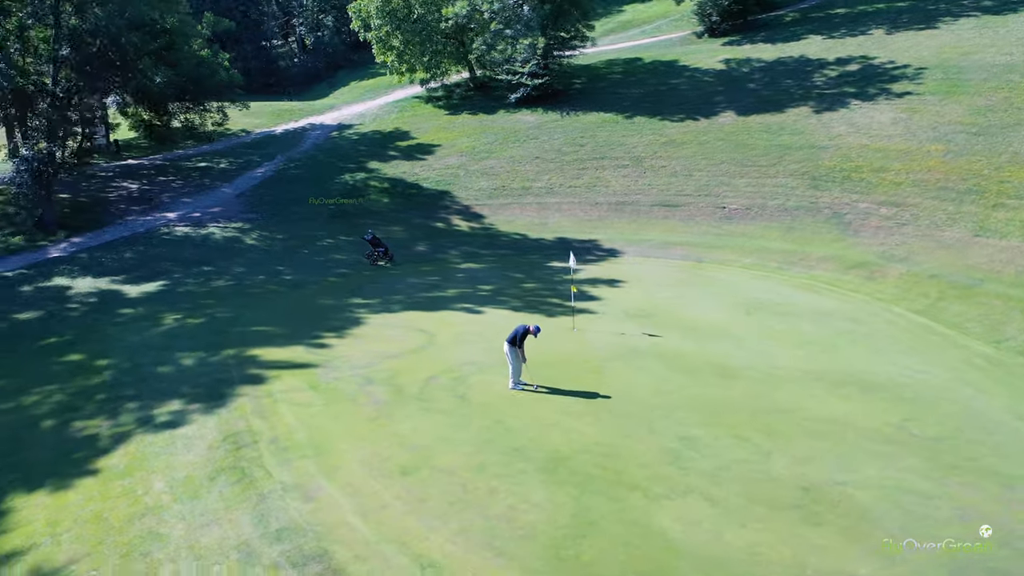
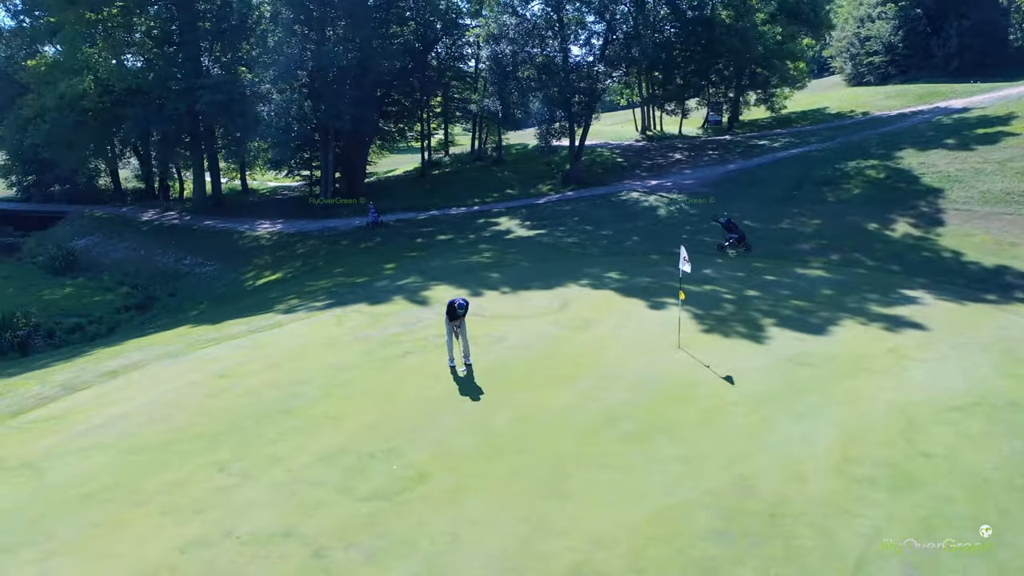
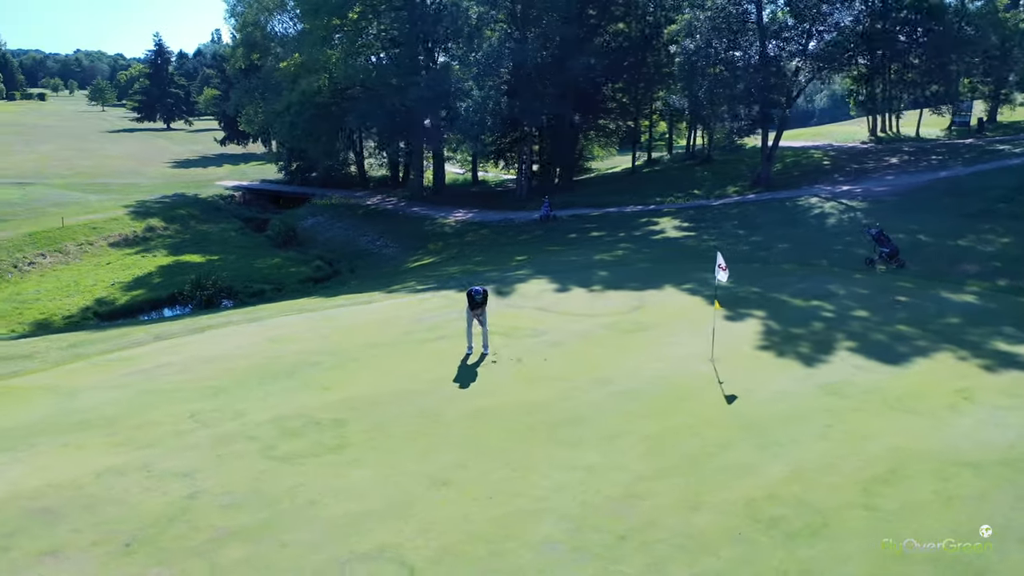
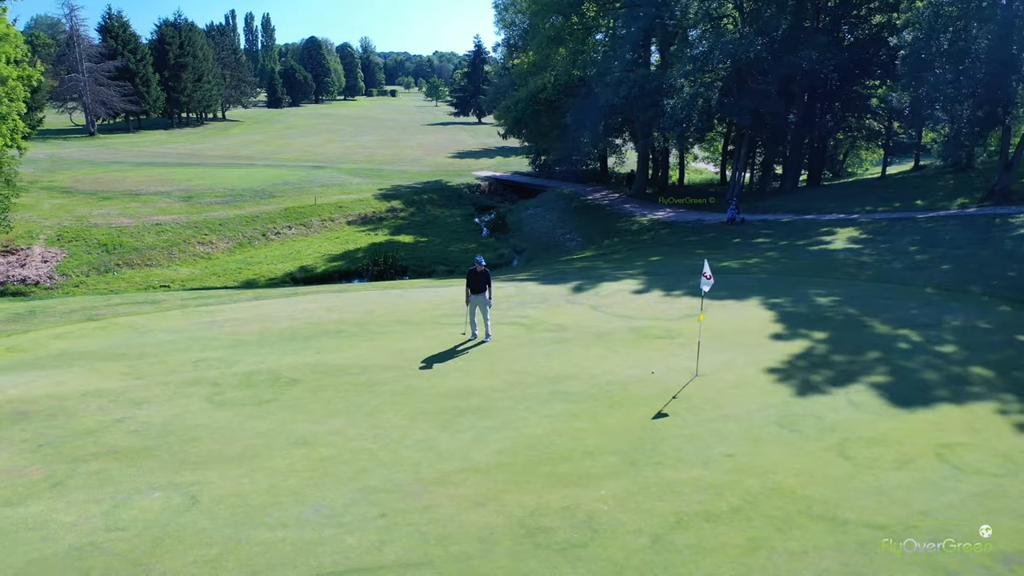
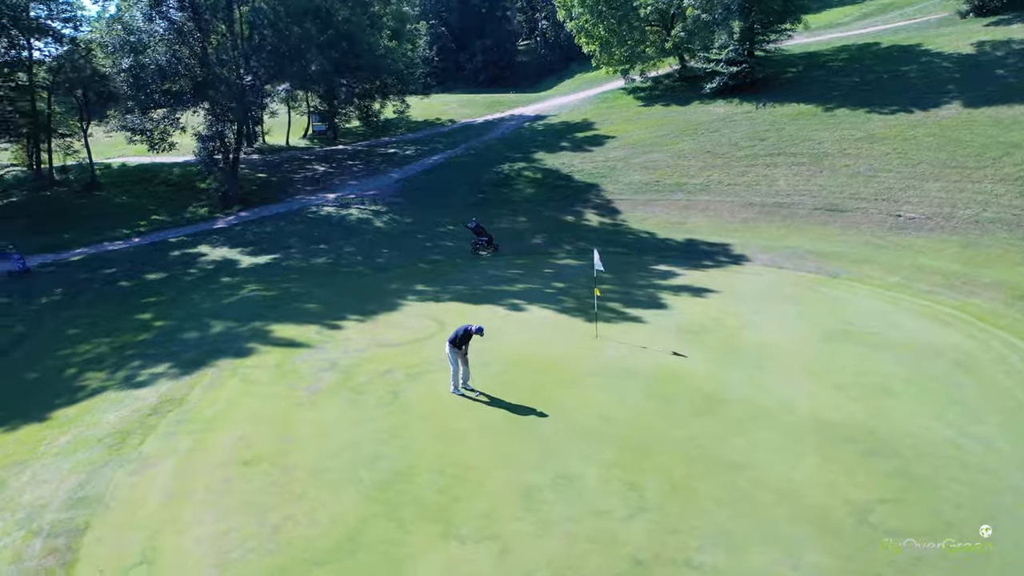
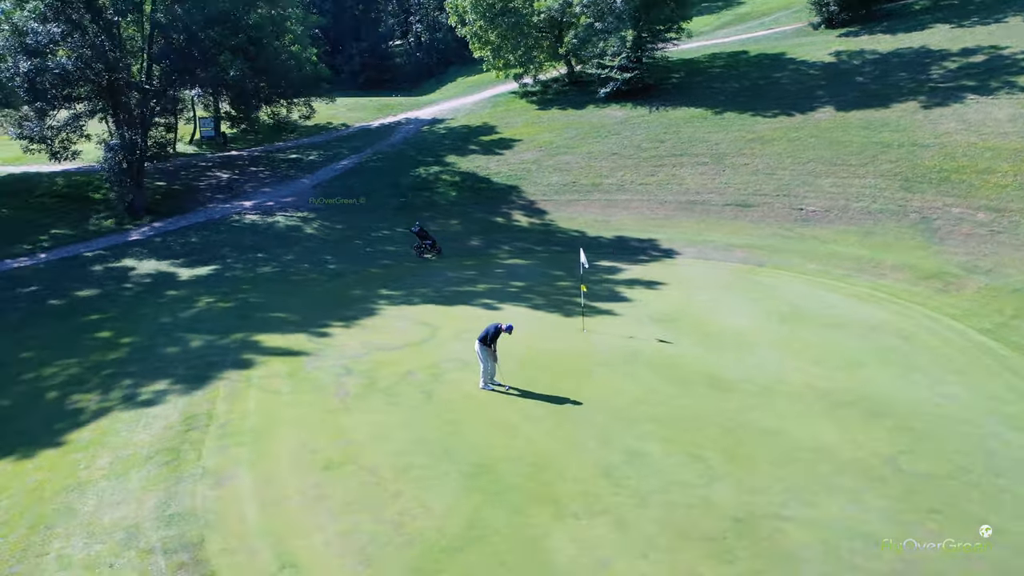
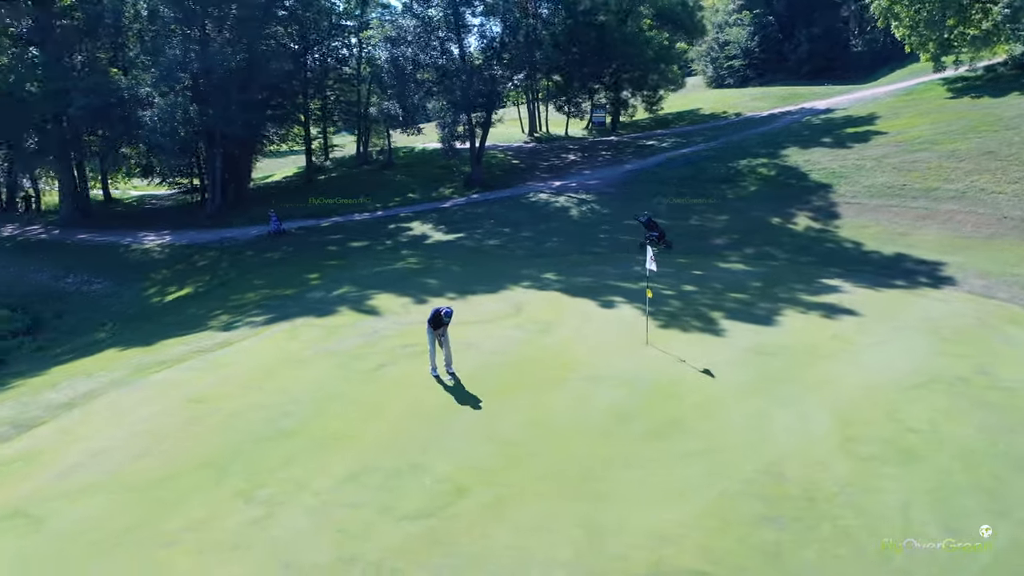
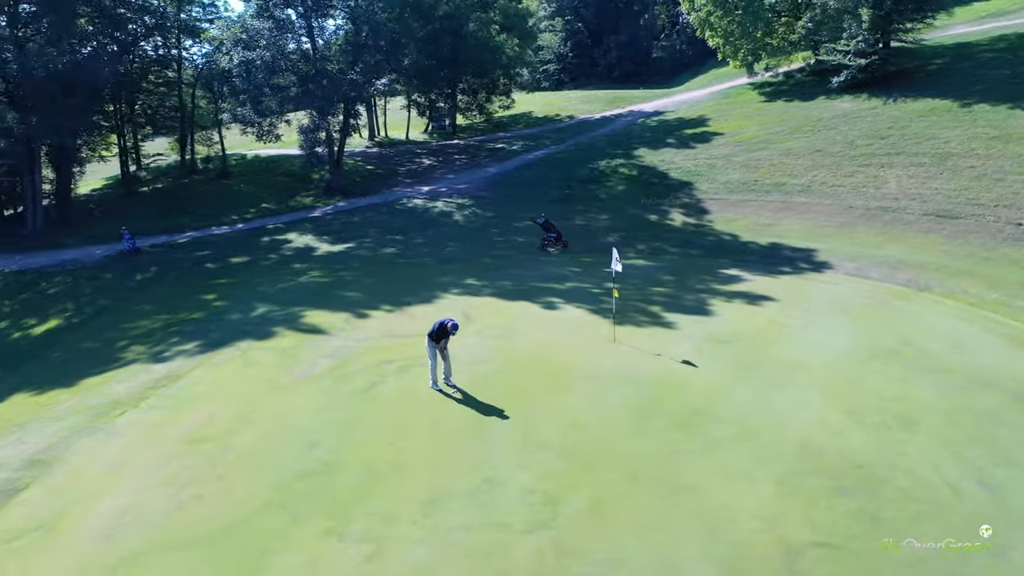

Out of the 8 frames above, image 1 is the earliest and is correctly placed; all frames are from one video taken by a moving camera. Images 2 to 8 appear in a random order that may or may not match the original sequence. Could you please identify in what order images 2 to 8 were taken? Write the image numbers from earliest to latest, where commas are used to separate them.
6, 5, 8, 7, 2, 3, 4
